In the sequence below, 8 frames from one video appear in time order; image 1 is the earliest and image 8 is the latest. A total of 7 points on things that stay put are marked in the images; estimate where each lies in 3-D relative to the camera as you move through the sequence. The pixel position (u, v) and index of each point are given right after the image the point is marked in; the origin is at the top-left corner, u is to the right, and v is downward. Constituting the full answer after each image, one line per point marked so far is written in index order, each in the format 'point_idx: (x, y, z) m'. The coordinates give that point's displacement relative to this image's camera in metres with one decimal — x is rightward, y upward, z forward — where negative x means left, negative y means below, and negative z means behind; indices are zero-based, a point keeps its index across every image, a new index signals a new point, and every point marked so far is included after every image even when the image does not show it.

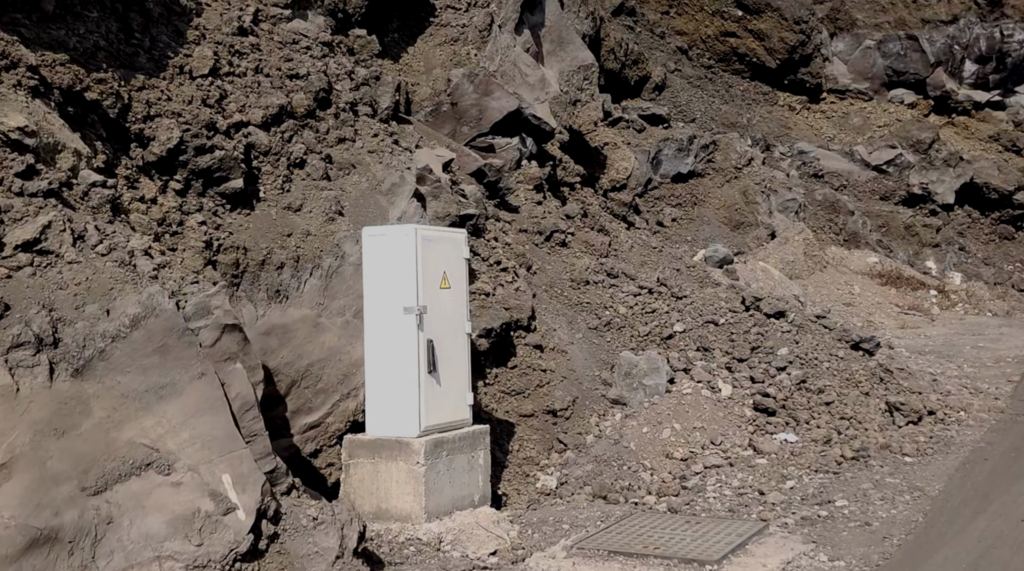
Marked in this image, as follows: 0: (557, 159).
0: (+0.5, +1.5, +12.2) m
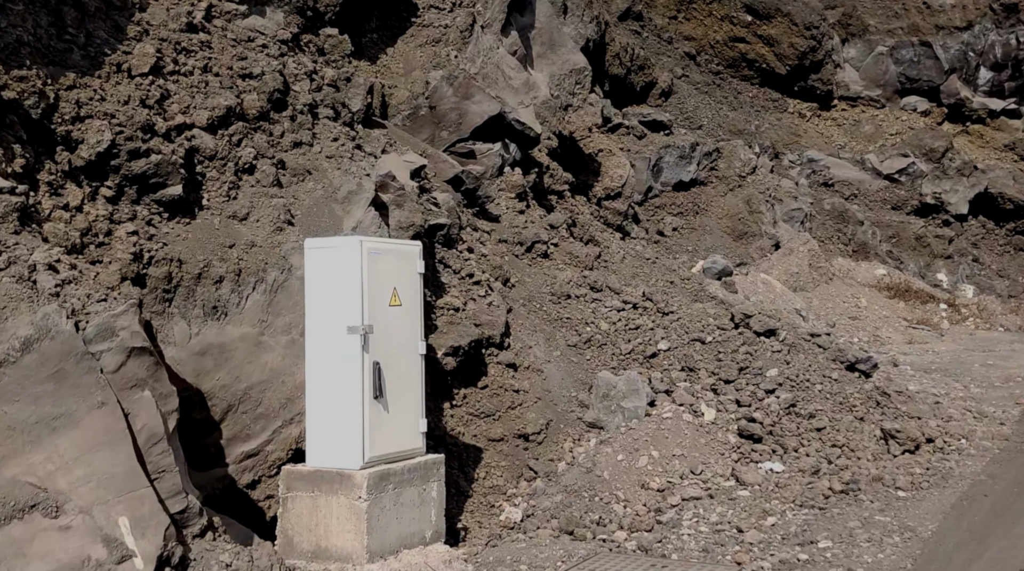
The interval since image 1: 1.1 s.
0: (+0.4, +1.3, +11.7) m
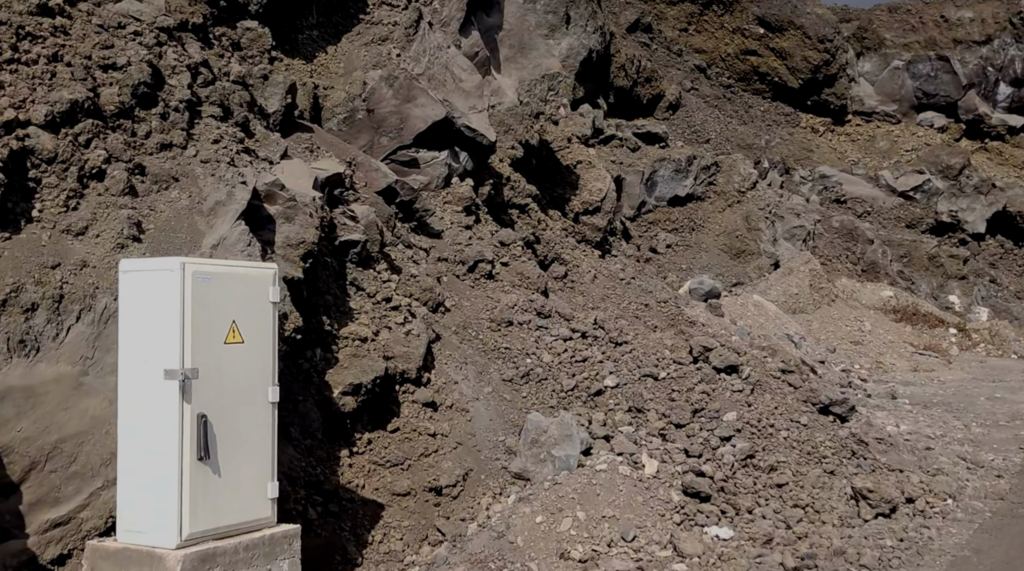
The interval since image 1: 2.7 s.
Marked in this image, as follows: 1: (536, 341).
0: (-0.1, +1.1, +10.8) m
1: (+0.2, -0.4, +7.8) m
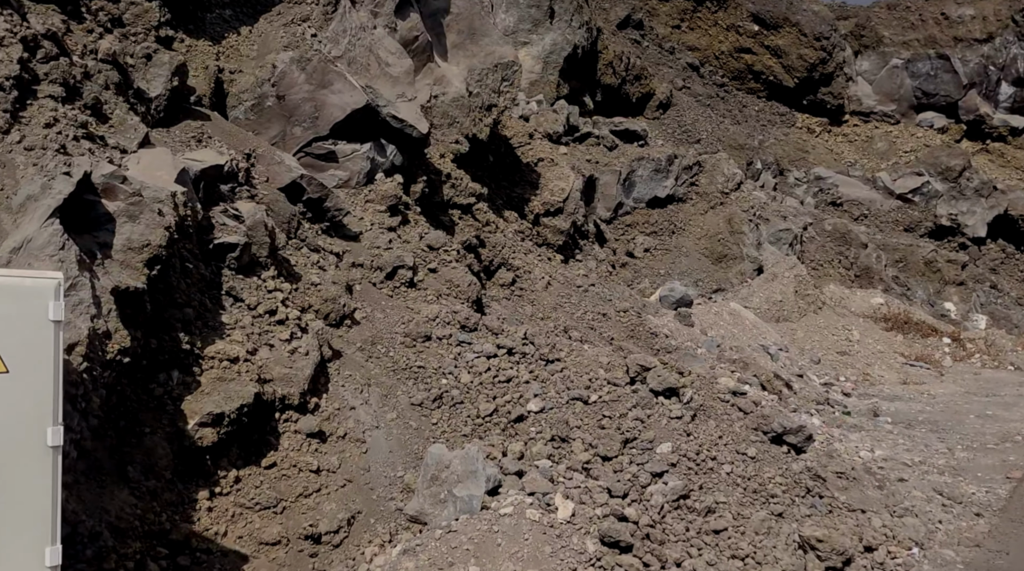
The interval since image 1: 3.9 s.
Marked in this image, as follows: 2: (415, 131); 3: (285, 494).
0: (-0.6, +1.0, +9.8) m
1: (-0.4, -0.5, +6.9) m
2: (-0.8, +1.2, +8.4) m
3: (-1.2, -1.1, +5.4) m
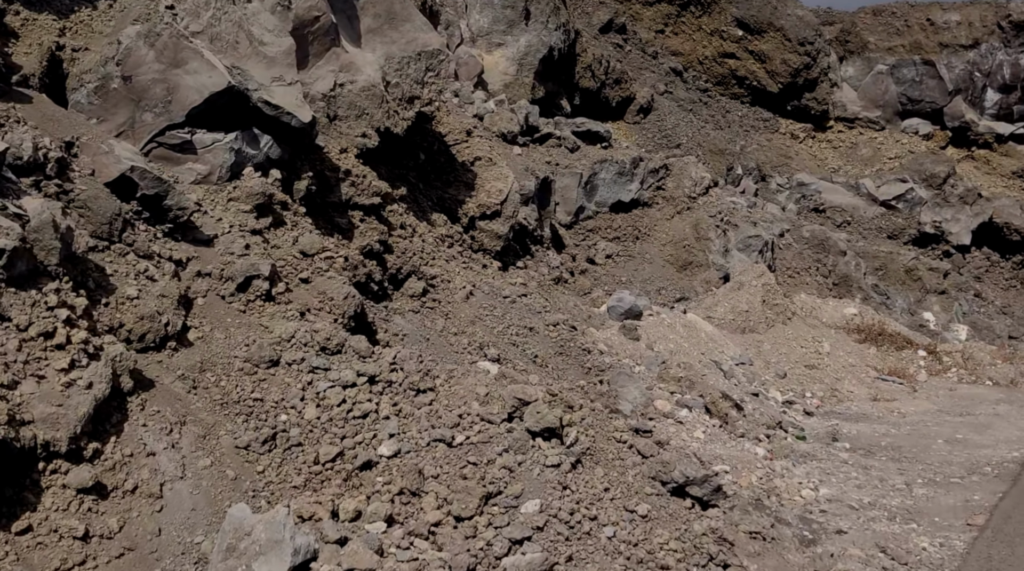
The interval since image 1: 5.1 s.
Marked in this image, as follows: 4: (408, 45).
0: (-1.4, +0.9, +8.7) m
1: (-1.1, -0.6, +5.7) m
2: (-1.6, +1.2, +7.3) m
3: (-1.9, -1.1, +4.2) m
4: (-1.0, +2.3, +10.1) m
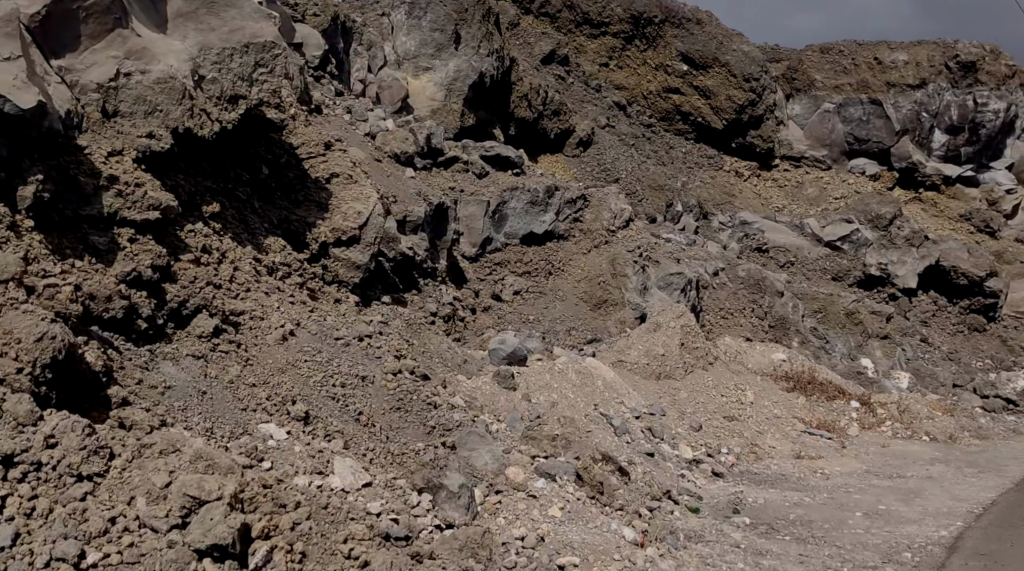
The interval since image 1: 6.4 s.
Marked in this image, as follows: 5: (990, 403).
0: (-2.6, +0.7, +7.0) m
1: (-2.3, -0.7, +4.0) m
2: (-2.7, +1.0, +5.5) m
3: (-3.0, -1.2, +2.4) m
4: (-2.3, +2.0, +8.4) m
5: (+6.0, -1.4, +13.0) m
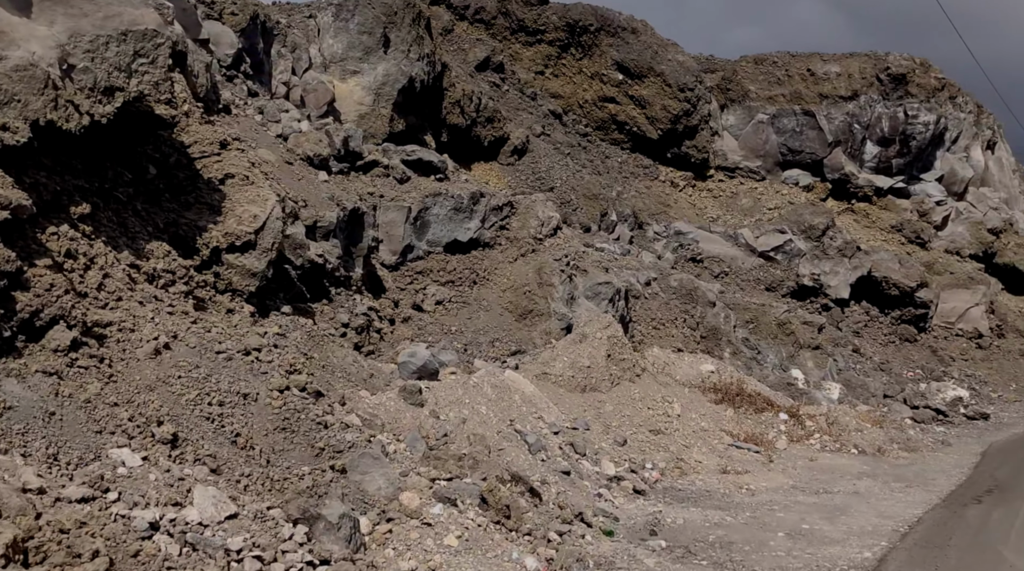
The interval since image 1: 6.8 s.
0: (-3.3, +0.7, +6.3) m
1: (-2.8, -0.7, +3.3) m
2: (-3.3, +0.9, +4.8) m
3: (-3.5, -1.2, +1.7) m
4: (-3.0, +2.0, +7.8) m
5: (+5.0, -1.5, +12.8) m
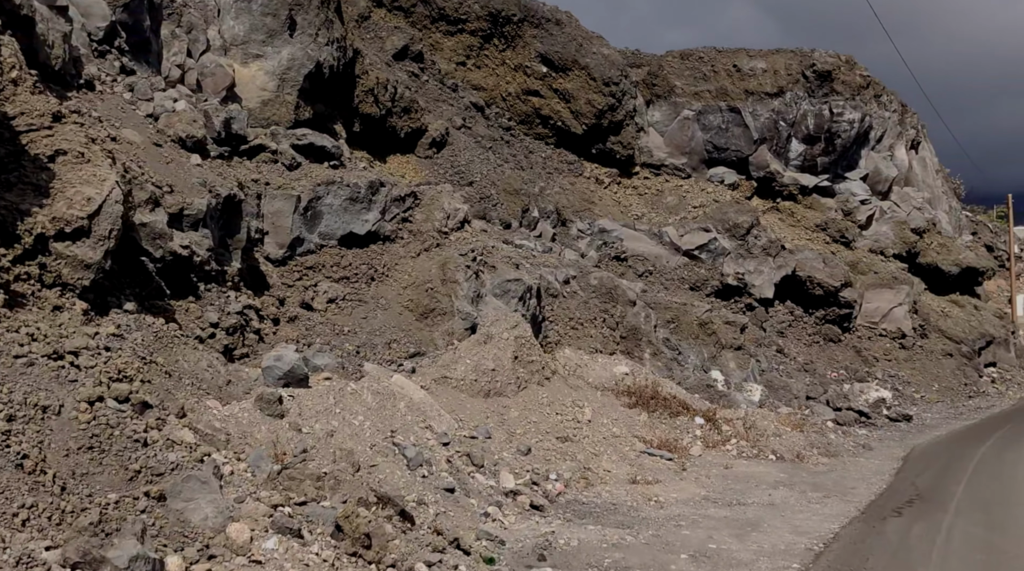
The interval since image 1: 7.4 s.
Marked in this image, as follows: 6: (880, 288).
0: (-4.1, +0.7, +5.0) m
1: (-3.4, -0.7, +2.1) m
2: (-4.0, +1.0, +3.6) m
3: (-4.0, -1.2, +0.5) m
4: (-3.9, +2.0, +6.5) m
5: (+3.7, -1.5, +12.0) m
6: (+5.2, 0.0, +15.0) m
